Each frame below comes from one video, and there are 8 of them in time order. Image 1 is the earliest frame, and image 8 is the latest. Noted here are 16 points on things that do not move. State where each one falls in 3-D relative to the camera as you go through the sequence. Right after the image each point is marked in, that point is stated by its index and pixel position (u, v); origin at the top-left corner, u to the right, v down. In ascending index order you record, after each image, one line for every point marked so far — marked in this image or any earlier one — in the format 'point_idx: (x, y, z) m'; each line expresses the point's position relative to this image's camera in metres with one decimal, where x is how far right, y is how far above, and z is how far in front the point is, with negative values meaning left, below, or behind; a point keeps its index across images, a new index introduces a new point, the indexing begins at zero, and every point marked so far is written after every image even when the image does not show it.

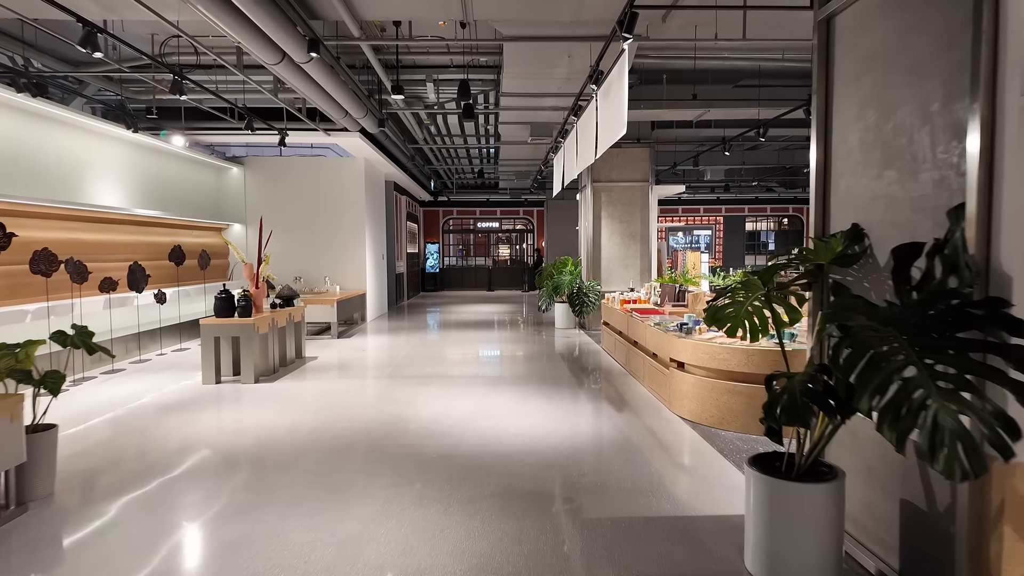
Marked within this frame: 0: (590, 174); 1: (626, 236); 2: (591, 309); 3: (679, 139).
0: (+1.3, +1.8, +9.3) m
1: (+1.9, +0.9, +9.4) m
2: (+1.2, -0.3, +8.8) m
3: (+2.9, +2.6, +10.3) m
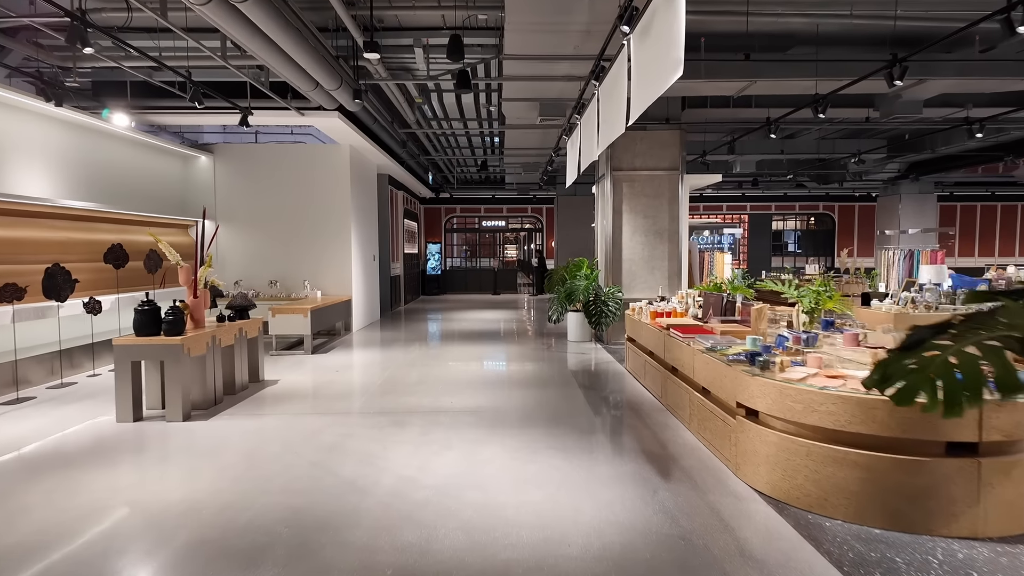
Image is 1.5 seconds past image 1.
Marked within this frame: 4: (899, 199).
0: (+1.4, +1.7, +7.9) m
1: (+1.9, +0.8, +8.0) m
2: (+1.3, -0.4, +7.5) m
3: (+3.0, +2.5, +8.9) m
4: (+10.2, +2.4, +15.5) m
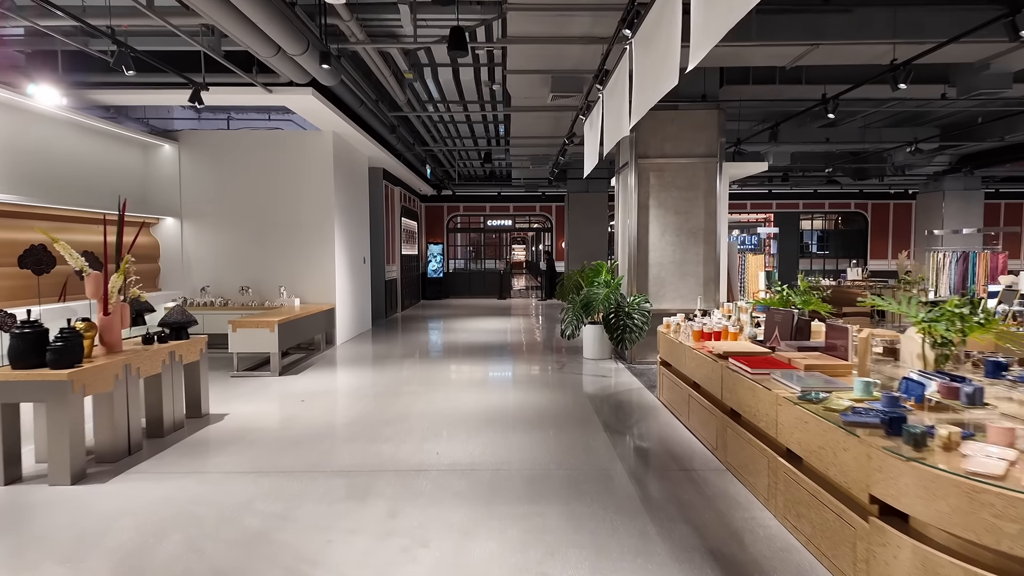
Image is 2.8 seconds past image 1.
0: (+1.4, +1.6, +6.7) m
1: (+2.0, +0.7, +6.8) m
2: (+1.3, -0.5, +6.2) m
3: (+3.1, +2.4, +7.7) m
4: (+10.4, +2.2, +14.1) m
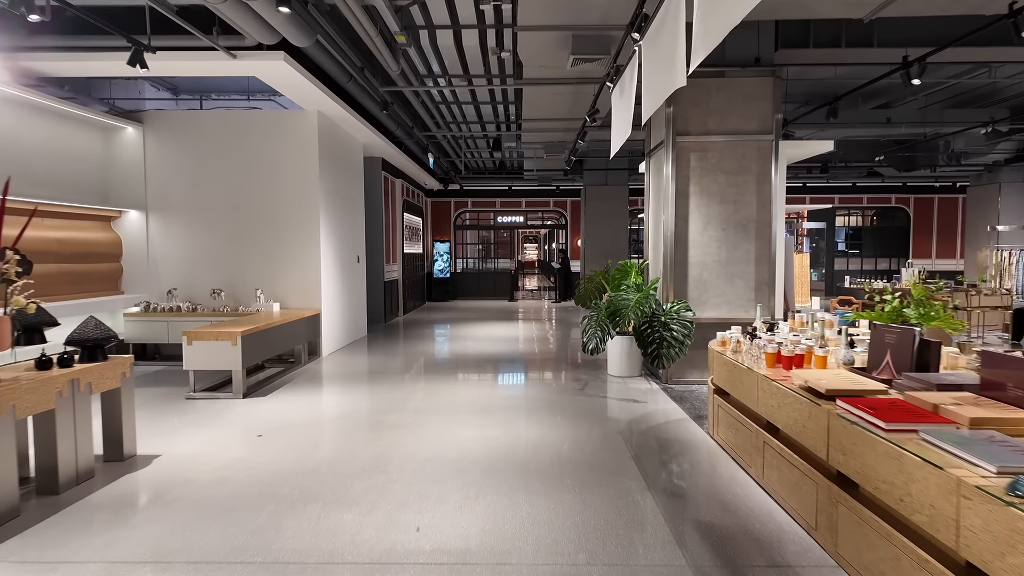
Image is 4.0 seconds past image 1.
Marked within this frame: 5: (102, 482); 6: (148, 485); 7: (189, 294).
0: (+1.5, +1.6, +5.6) m
1: (+2.1, +0.6, +5.6) m
2: (+1.4, -0.6, +5.1) m
3: (+3.2, +2.4, +6.5) m
4: (+10.7, +2.2, +12.8) m
5: (-2.4, -1.1, +3.5) m
6: (-2.2, -1.2, +3.4) m
7: (-4.0, -0.1, +7.2) m
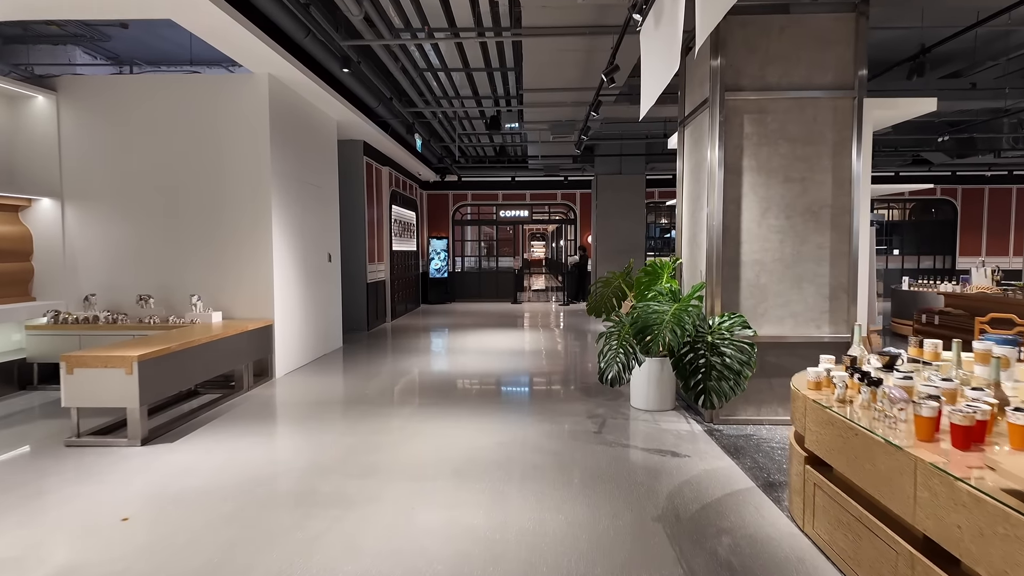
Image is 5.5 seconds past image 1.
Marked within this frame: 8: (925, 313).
0: (+1.5, +1.5, +4.2) m
1: (+2.1, +0.6, +4.2) m
2: (+1.4, -0.6, +3.7) m
3: (+3.2, +2.3, +5.0) m
4: (+10.7, +2.2, +11.2) m
5: (-2.5, -1.2, +2.1) m
6: (-2.2, -1.2, +2.1) m
7: (-4.0, -0.1, +5.9) m
8: (+4.6, -0.3, +6.4) m
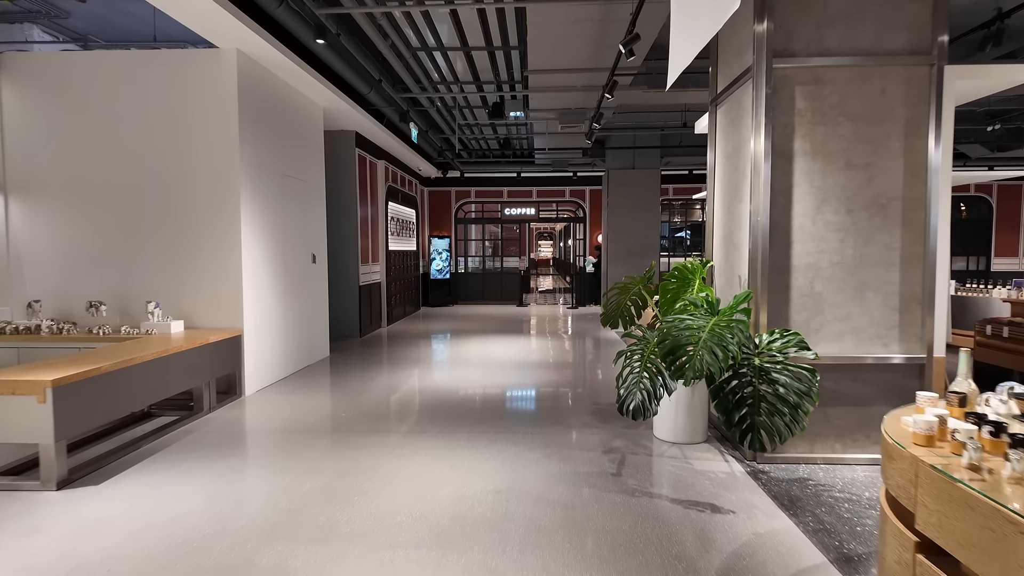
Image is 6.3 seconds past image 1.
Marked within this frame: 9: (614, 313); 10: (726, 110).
0: (+1.5, +1.5, +3.4) m
1: (+2.1, +0.5, +3.5) m
2: (+1.4, -0.7, +2.9) m
3: (+3.2, +2.3, +4.3) m
4: (+10.8, +2.1, +10.4) m
5: (-2.5, -1.3, +1.4) m
6: (-2.3, -1.3, +1.4) m
7: (-4.0, -0.2, +5.2) m
8: (+4.6, -0.3, +5.6) m
9: (+0.8, -0.2, +4.5) m
10: (+1.5, +1.3, +4.1) m
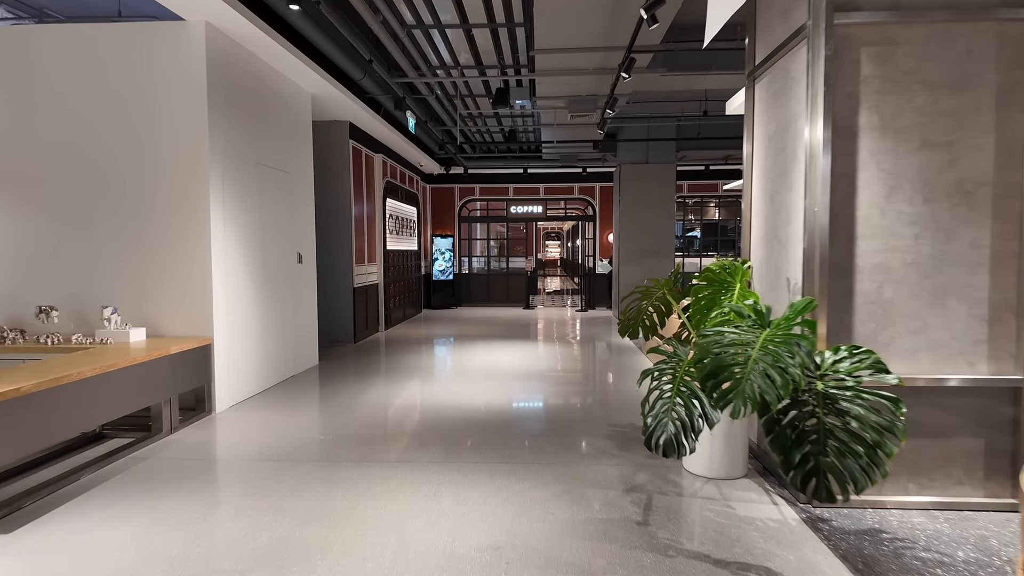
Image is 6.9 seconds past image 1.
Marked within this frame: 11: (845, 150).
0: (+1.5, +1.5, +2.8) m
1: (+2.1, +0.5, +2.8) m
2: (+1.4, -0.7, +2.3) m
3: (+3.3, +2.2, +3.6) m
4: (+10.9, +2.0, +9.6) m
5: (-2.5, -1.3, +0.8) m
6: (-2.3, -1.3, +0.8) m
7: (-4.0, -0.2, +4.6) m
8: (+4.6, -0.4, +5.0) m
9: (+0.9, -0.2, +3.9) m
10: (+1.5, +1.2, +3.5) m
11: (+1.6, +0.7, +2.9) m
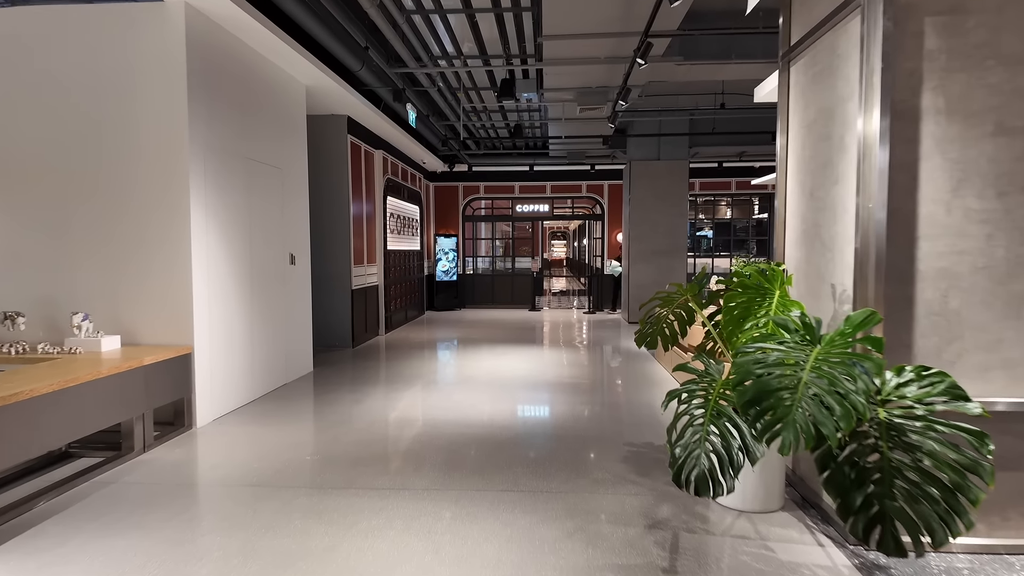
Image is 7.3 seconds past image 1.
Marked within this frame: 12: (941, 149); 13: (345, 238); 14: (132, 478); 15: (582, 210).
0: (+1.5, +1.4, +2.4) m
1: (+2.1, +0.4, +2.4) m
2: (+1.4, -0.8, +1.9) m
3: (+3.3, +2.2, +3.2) m
4: (+11.0, +2.0, +9.1) m
5: (-2.5, -1.3, +0.5) m
6: (-2.3, -1.3, +0.4) m
7: (-3.9, -0.2, +4.3) m
8: (+4.7, -0.4, +4.5) m
9: (+0.9, -0.3, +3.5) m
10: (+1.6, +1.2, +3.1) m
11: (+1.7, +0.6, +2.5) m
12: (+1.8, +0.6, +2.5) m
13: (-2.1, +0.6, +7.5) m
14: (-2.2, -1.1, +3.4) m
15: (+1.6, +1.7, +13.2) m
